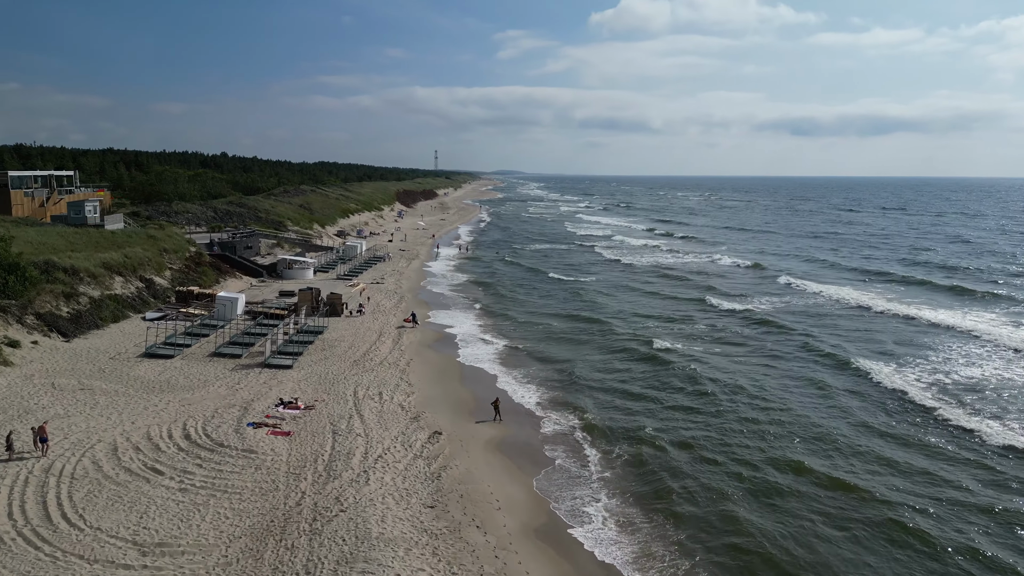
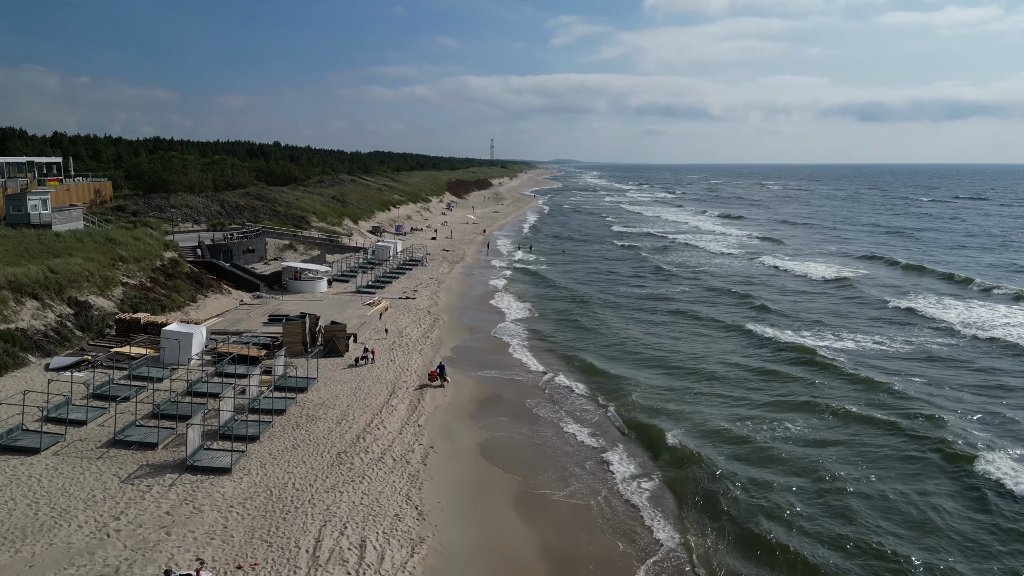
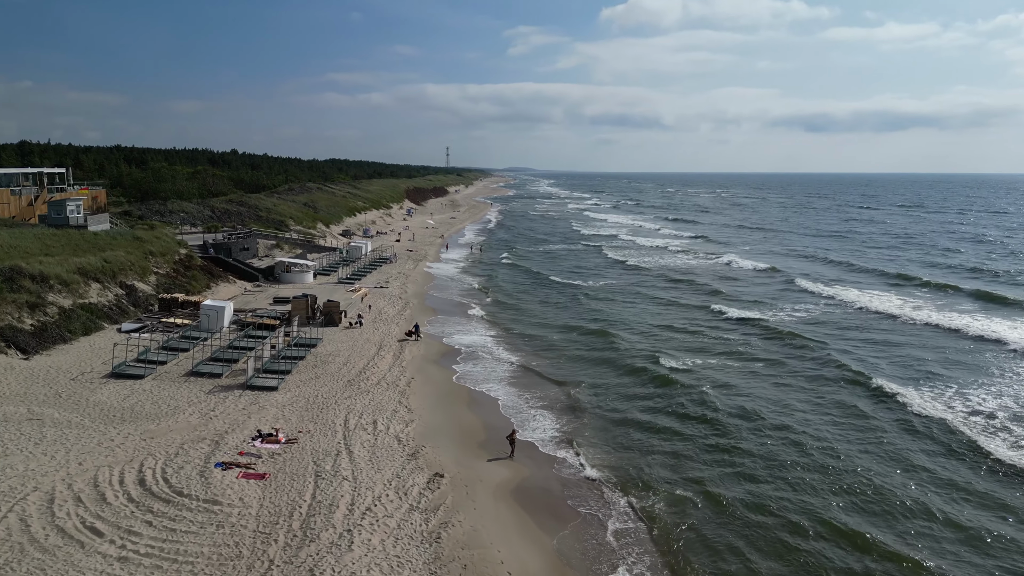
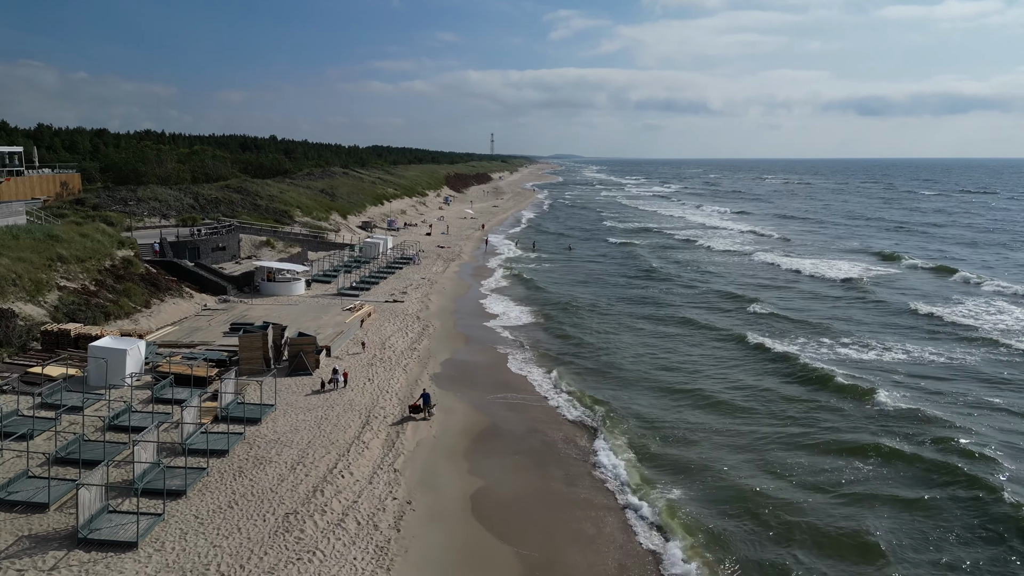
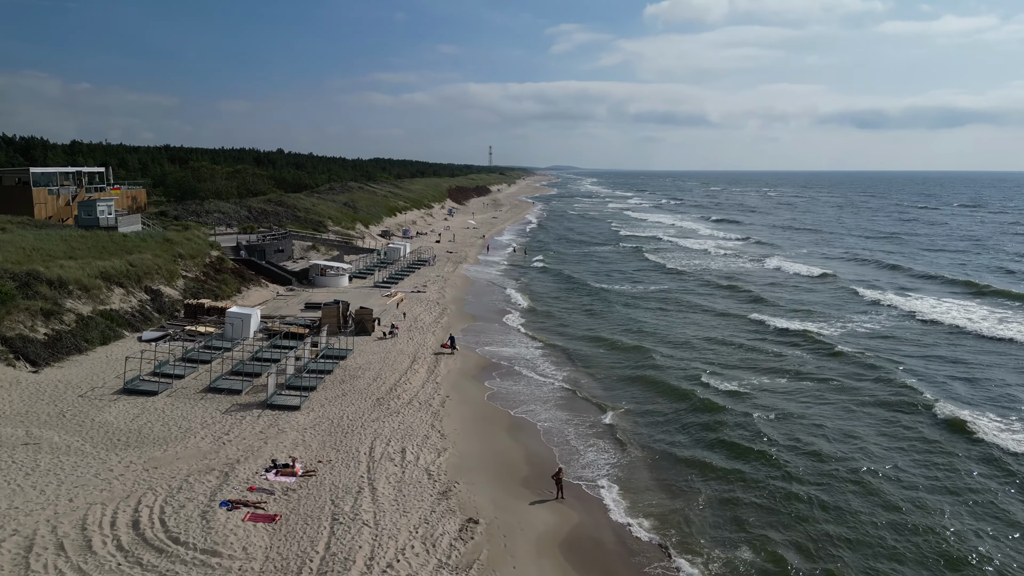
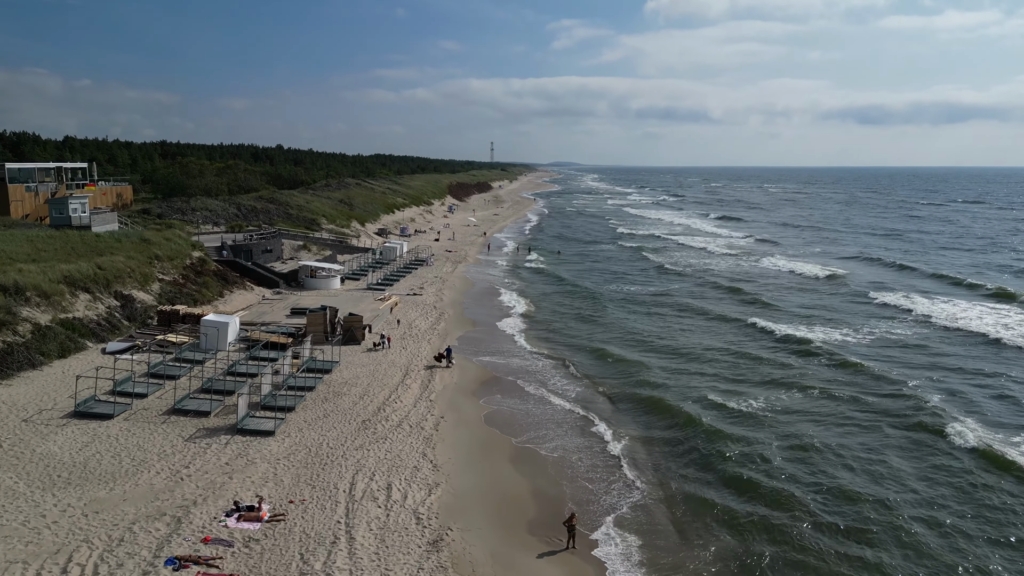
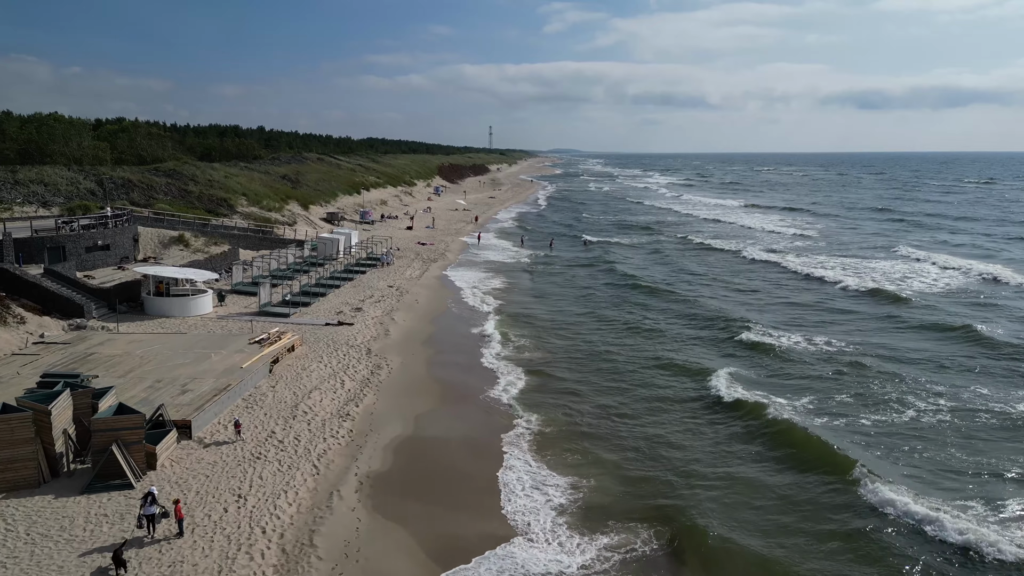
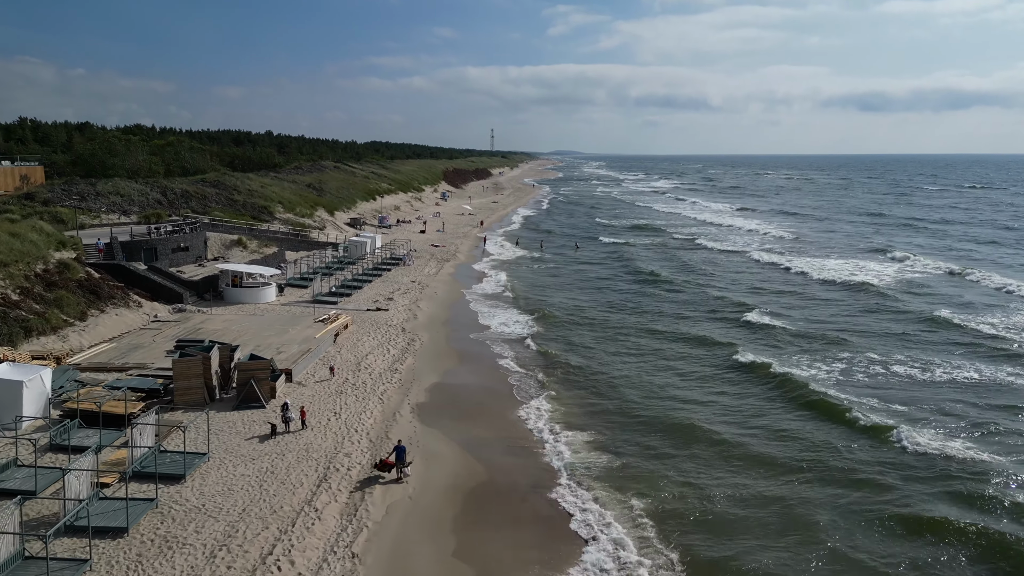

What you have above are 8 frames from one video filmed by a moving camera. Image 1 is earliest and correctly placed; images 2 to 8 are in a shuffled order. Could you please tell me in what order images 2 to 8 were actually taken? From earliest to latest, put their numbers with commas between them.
3, 5, 6, 2, 4, 8, 7
